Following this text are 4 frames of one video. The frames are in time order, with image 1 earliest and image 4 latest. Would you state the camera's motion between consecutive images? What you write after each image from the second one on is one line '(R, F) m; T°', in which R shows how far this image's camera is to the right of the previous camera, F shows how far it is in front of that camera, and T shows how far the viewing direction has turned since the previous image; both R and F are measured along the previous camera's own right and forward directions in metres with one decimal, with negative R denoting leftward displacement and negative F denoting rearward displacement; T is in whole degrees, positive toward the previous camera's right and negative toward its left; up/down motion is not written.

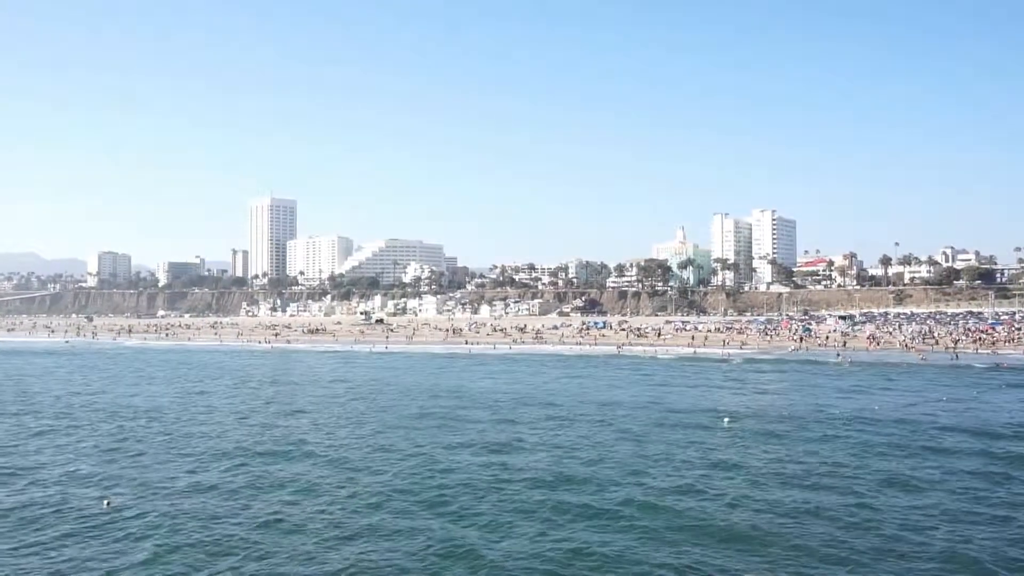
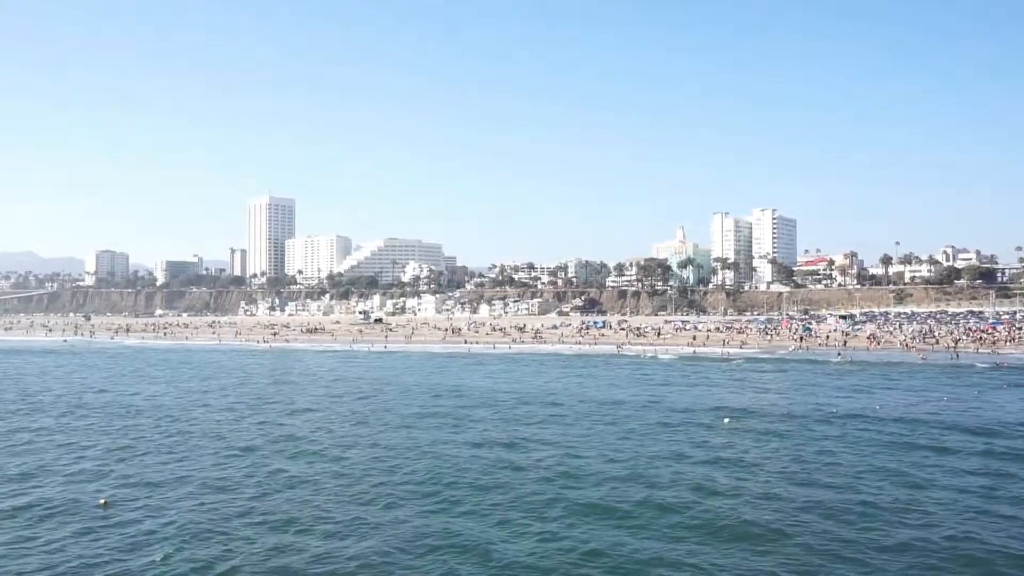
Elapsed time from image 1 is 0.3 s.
(0.0, +0.2) m; 0°
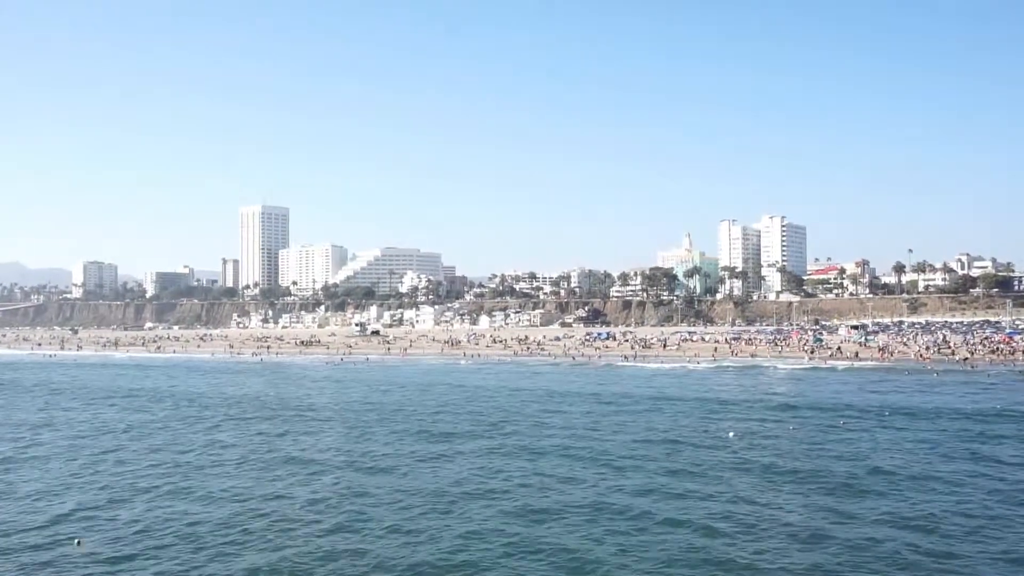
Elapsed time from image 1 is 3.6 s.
(-0.5, +1.7) m; 0°
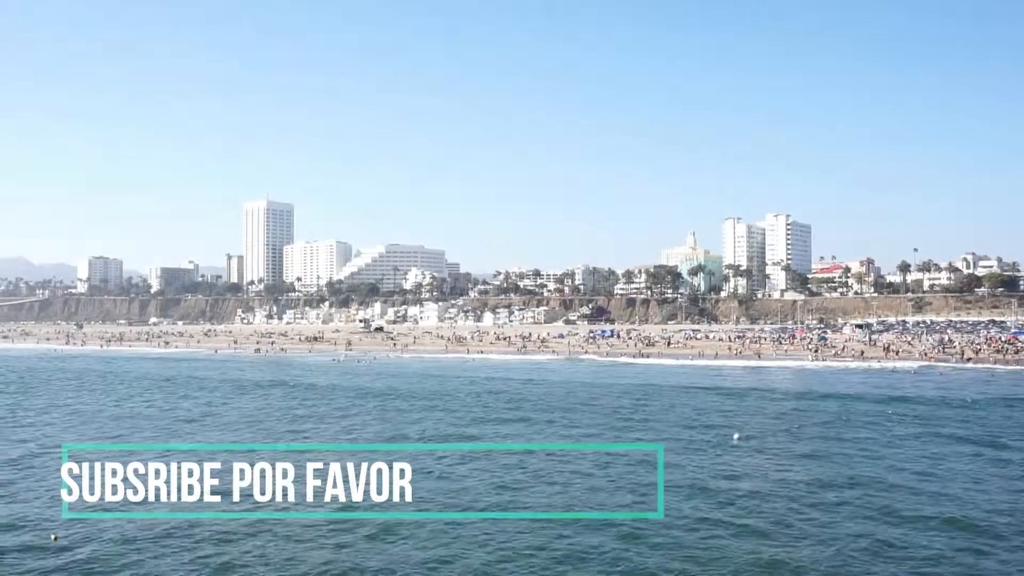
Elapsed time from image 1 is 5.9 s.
(-0.1, 0.0) m; 0°
